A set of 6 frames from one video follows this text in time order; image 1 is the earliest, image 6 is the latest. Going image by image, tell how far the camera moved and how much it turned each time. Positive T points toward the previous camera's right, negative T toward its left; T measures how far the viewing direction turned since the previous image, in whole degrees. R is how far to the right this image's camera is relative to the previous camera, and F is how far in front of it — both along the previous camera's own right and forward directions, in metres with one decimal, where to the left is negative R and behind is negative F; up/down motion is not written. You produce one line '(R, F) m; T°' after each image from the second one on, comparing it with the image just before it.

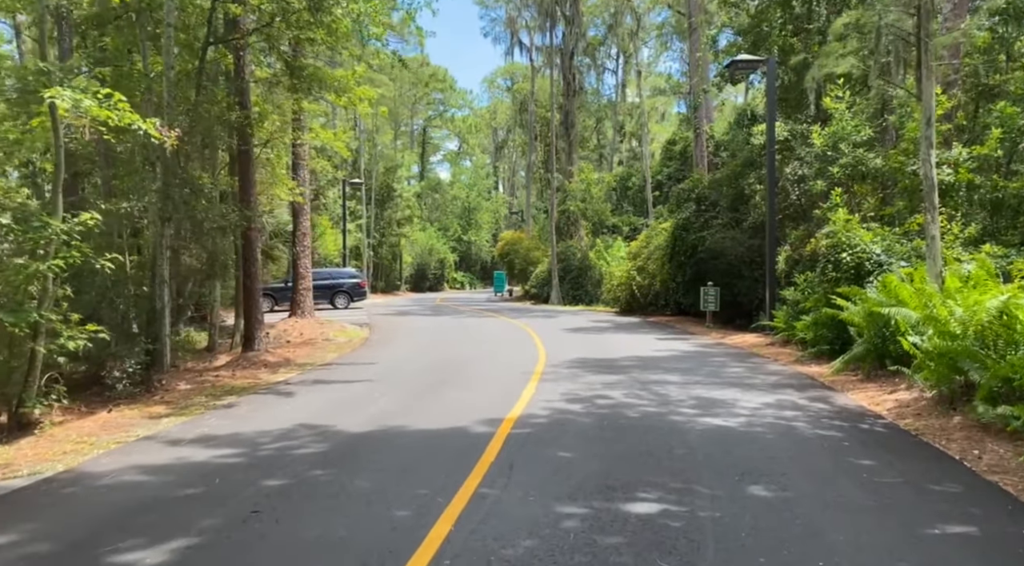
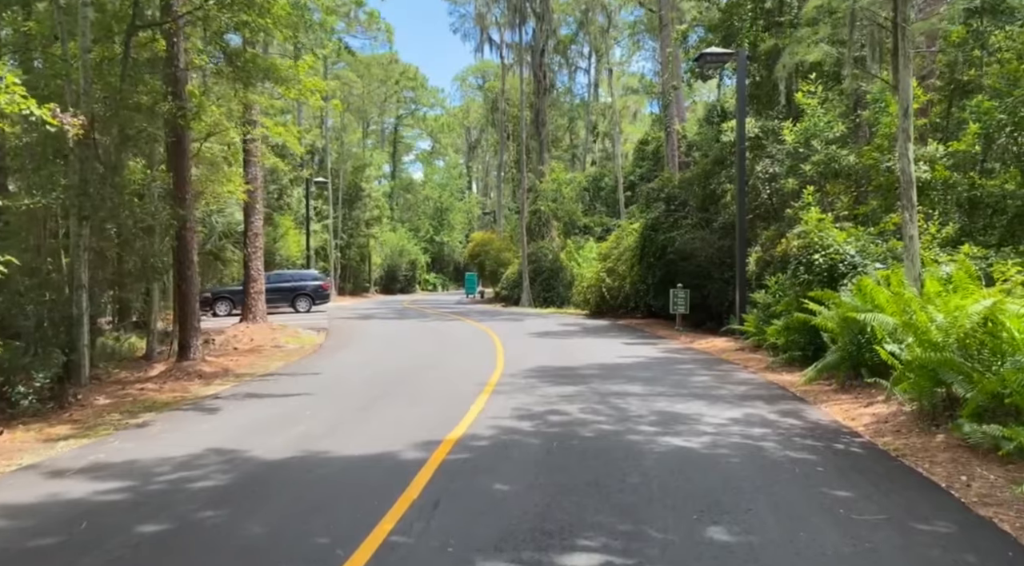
(+0.4, +0.9) m; +2°
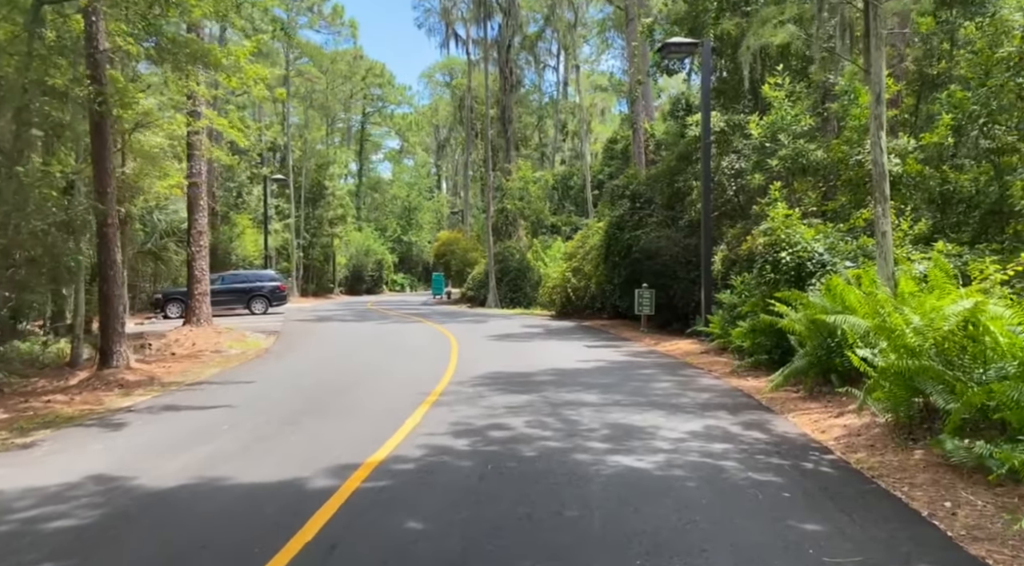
(+0.4, +0.9) m; +2°
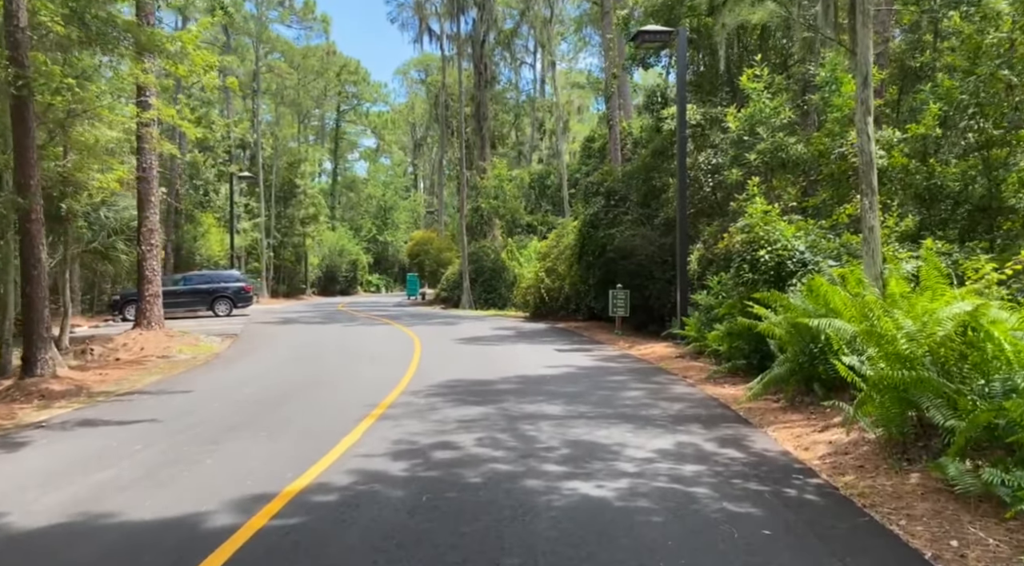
(+0.3, +0.9) m; +1°
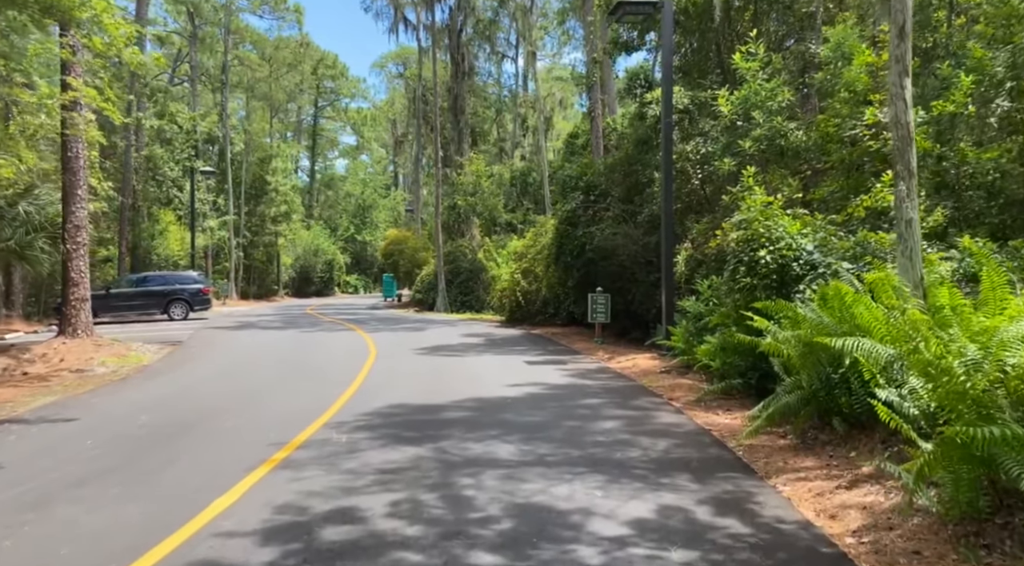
(+0.4, +2.0) m; +1°
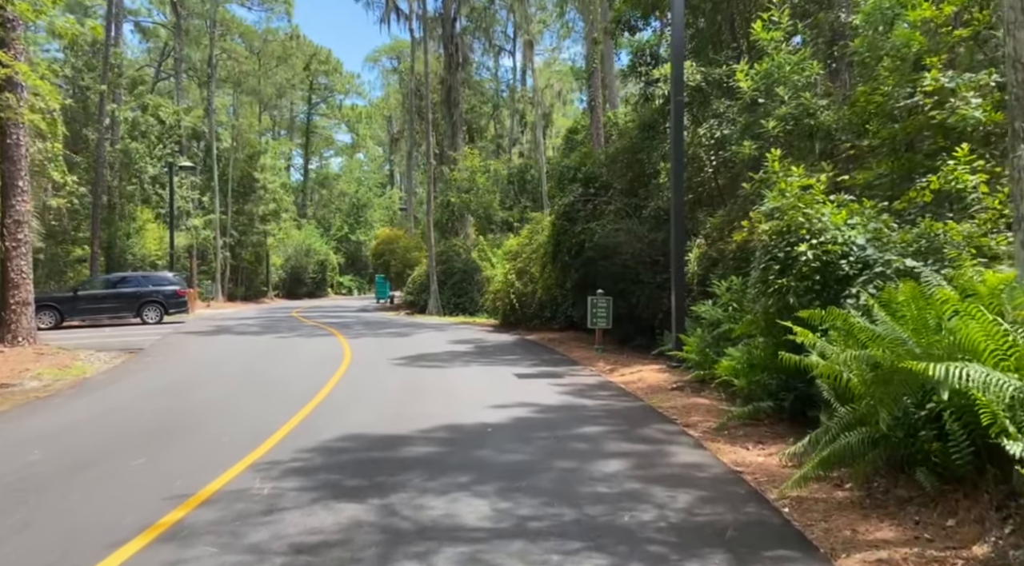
(+0.2, +1.9) m; 0°
